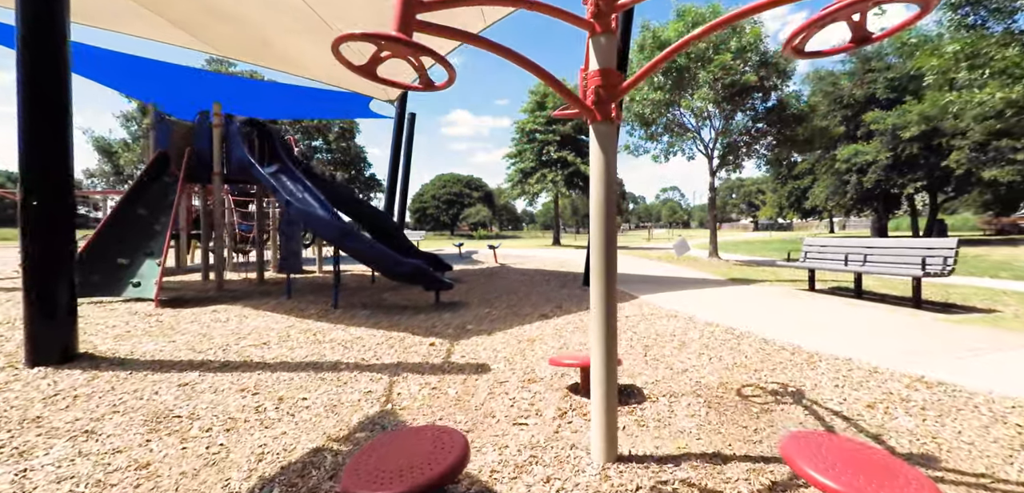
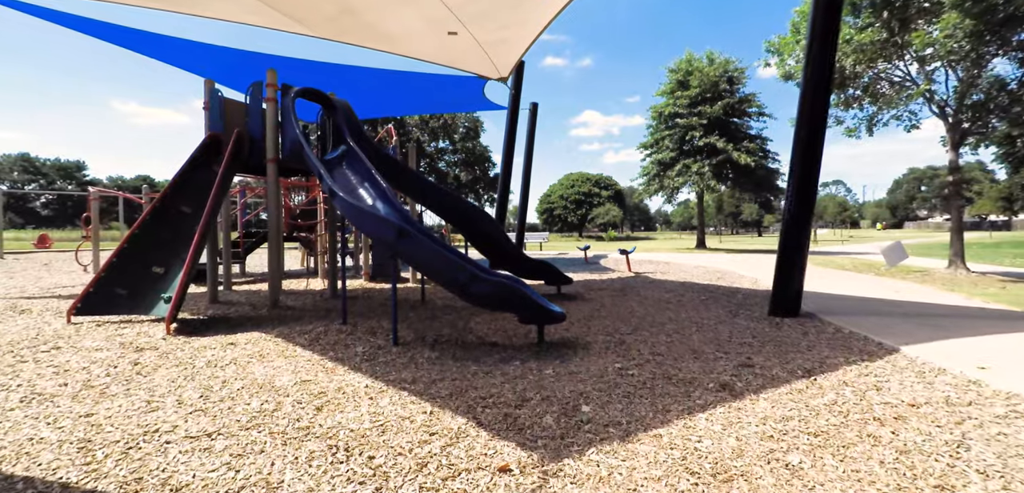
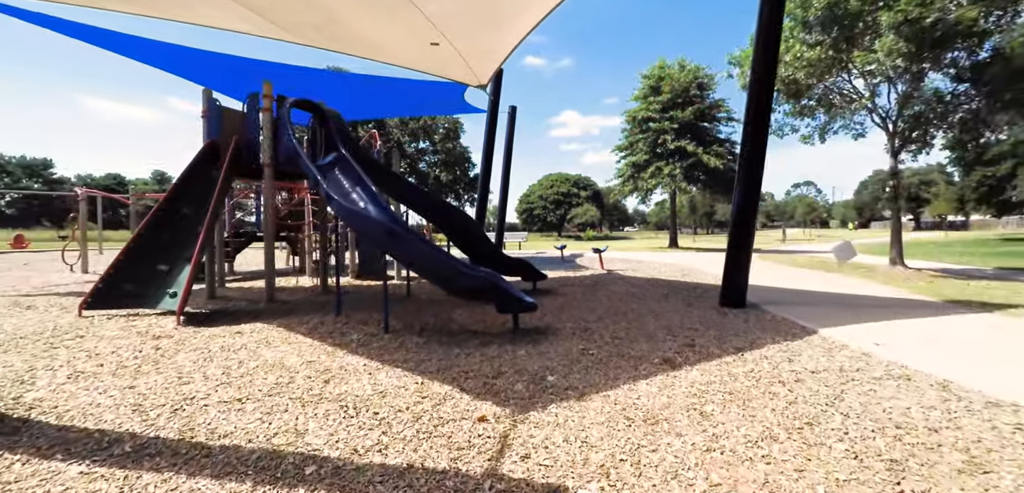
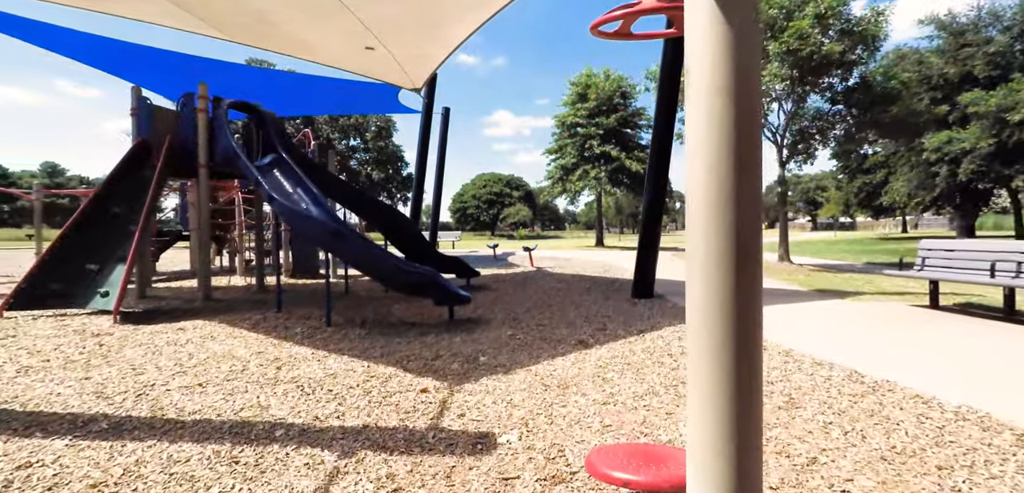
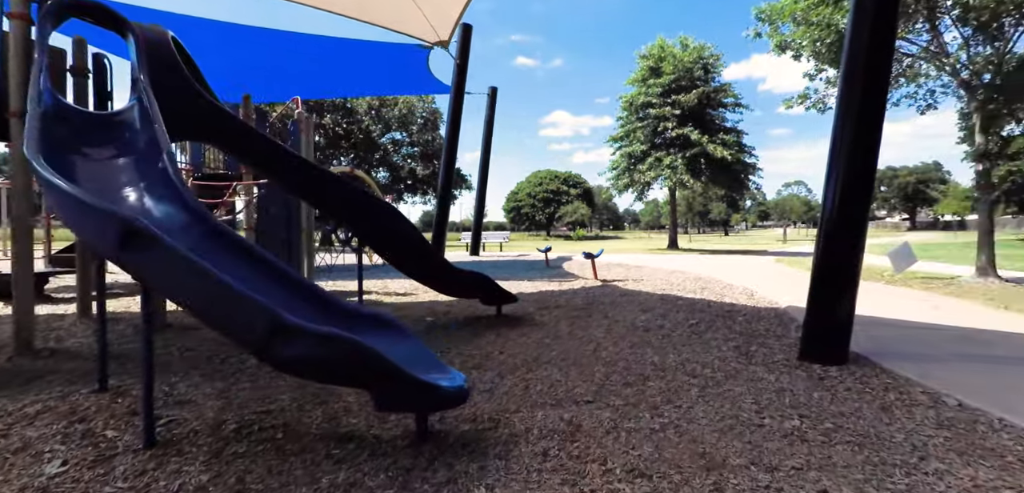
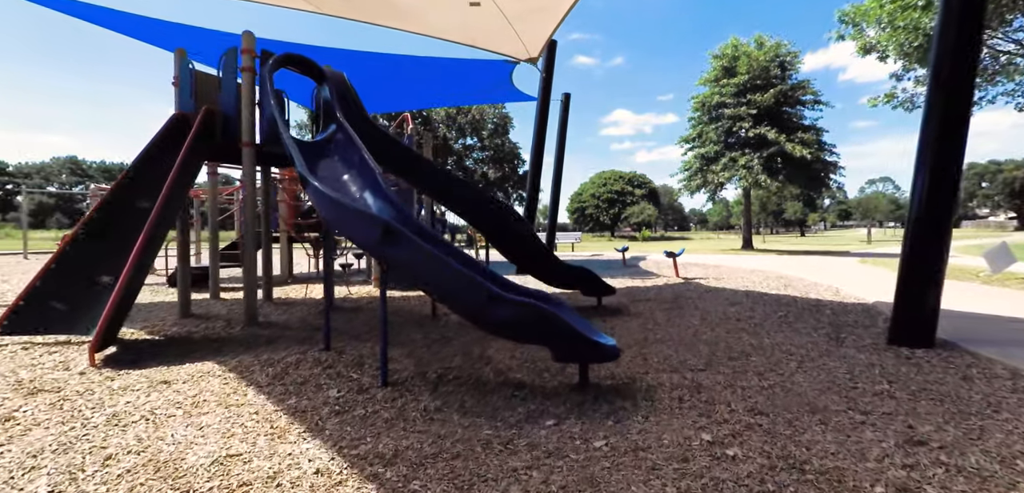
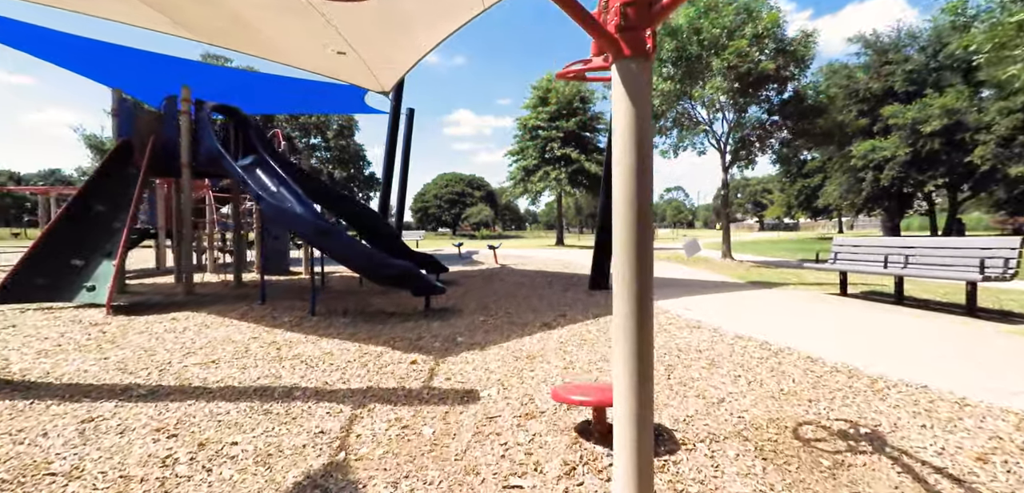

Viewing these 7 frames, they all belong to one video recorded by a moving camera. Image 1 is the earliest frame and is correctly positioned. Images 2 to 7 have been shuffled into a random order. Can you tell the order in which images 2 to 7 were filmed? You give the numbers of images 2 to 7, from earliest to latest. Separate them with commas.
7, 4, 3, 2, 6, 5
